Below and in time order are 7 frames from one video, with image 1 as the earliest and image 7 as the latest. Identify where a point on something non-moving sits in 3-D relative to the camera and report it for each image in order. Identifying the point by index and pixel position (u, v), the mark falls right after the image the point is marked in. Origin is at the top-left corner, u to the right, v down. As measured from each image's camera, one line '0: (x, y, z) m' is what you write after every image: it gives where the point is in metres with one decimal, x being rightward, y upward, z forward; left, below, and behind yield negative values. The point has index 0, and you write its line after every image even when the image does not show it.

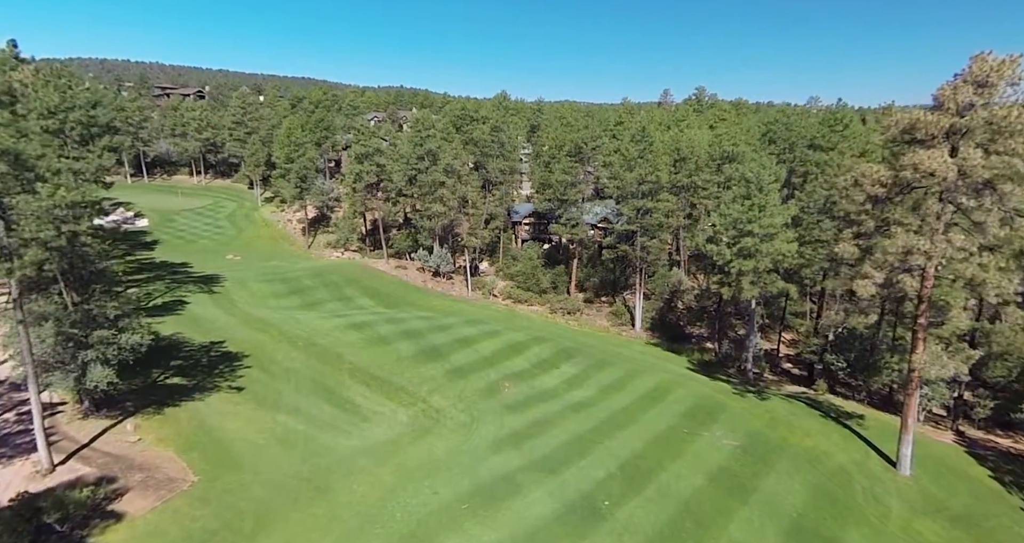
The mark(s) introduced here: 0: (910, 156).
0: (+12.5, +3.6, +19.5) m
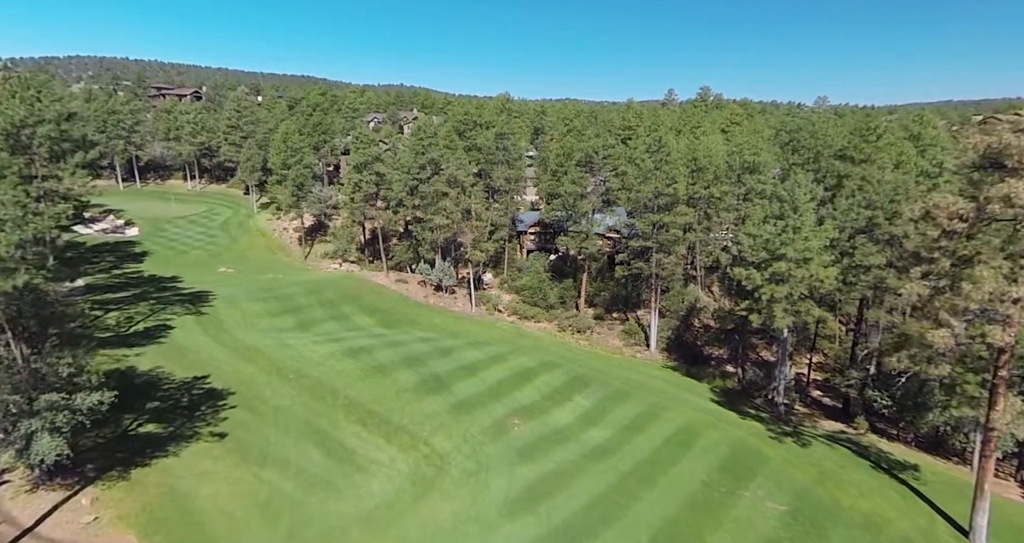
0: (+13.0, +2.2, +16.6) m
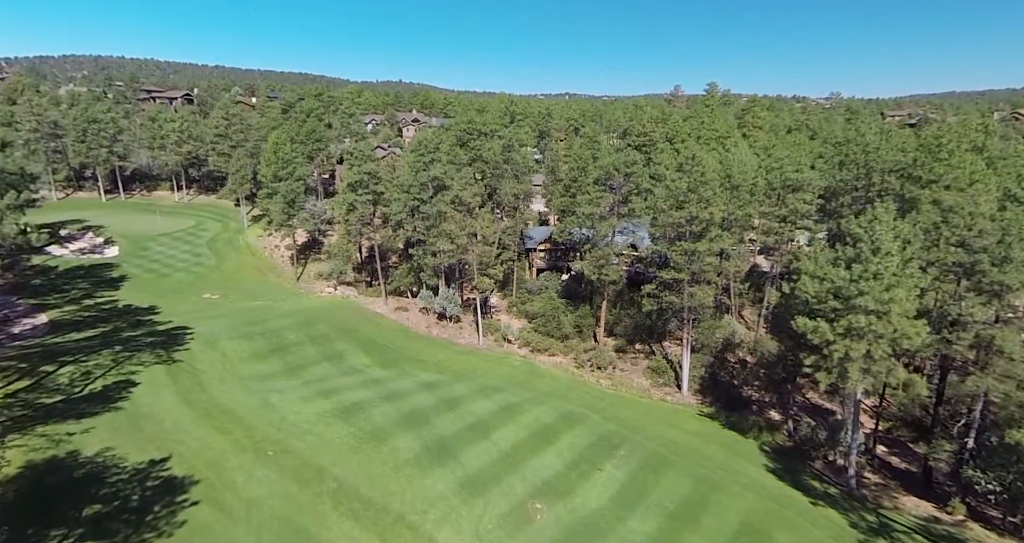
0: (+13.7, 0.0, +11.5) m
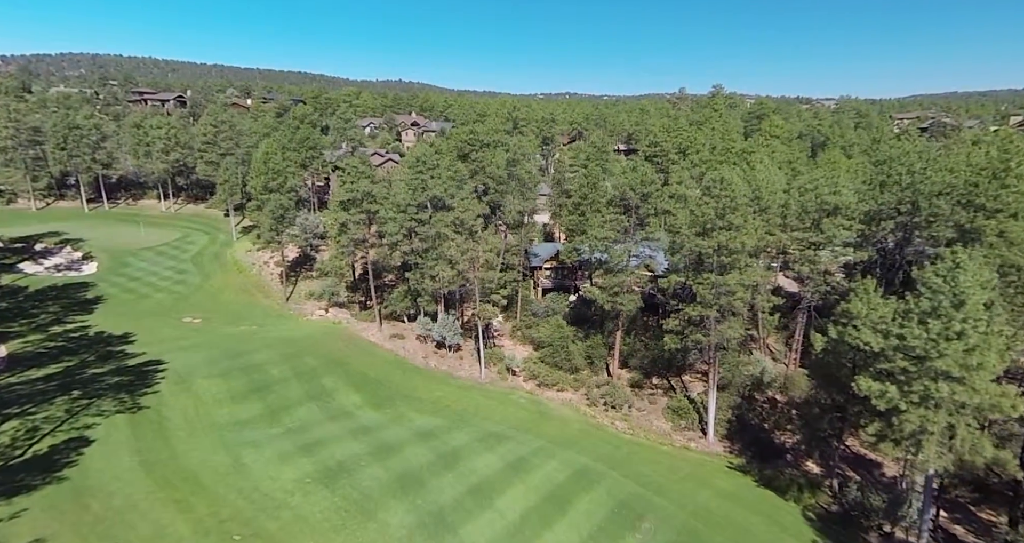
0: (+14.1, -1.9, +7.4) m
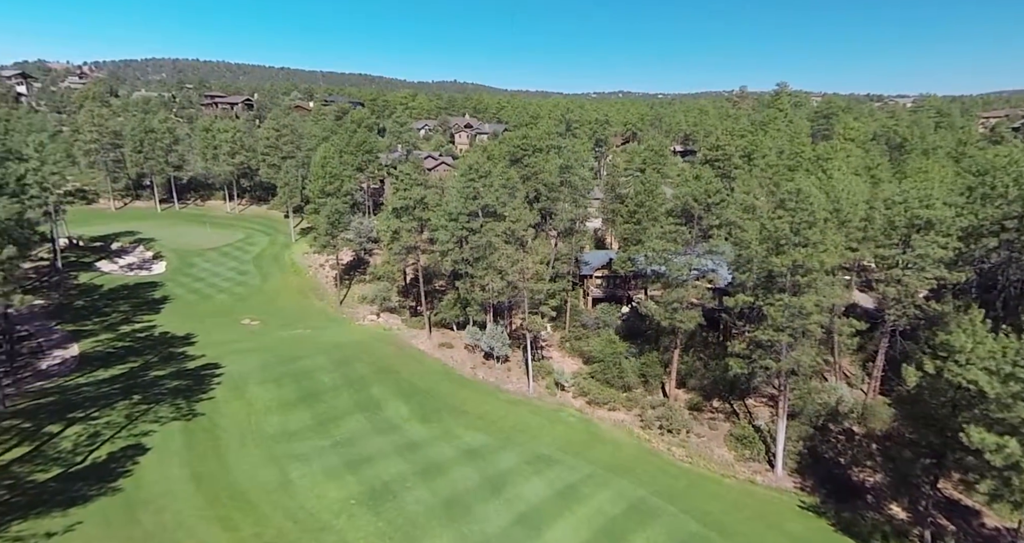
0: (+14.6, -3.0, +4.8) m
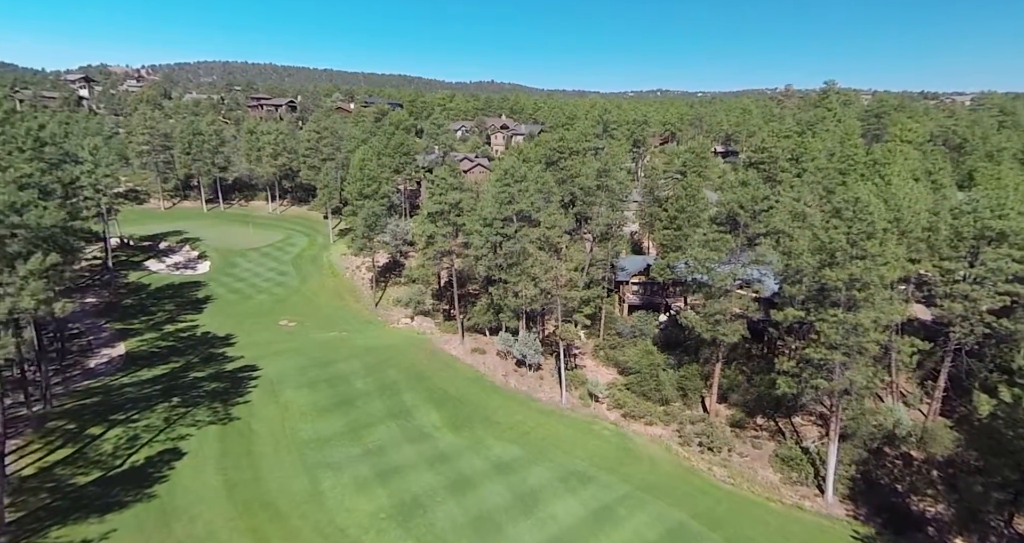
0: (+14.8, -3.8, +3.1) m
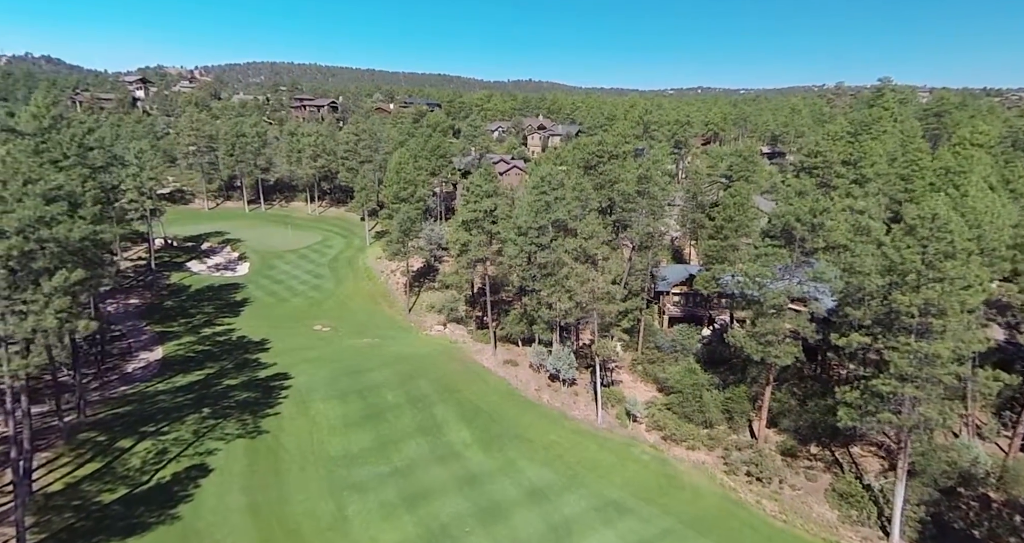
0: (+14.7, -4.8, +0.5) m
